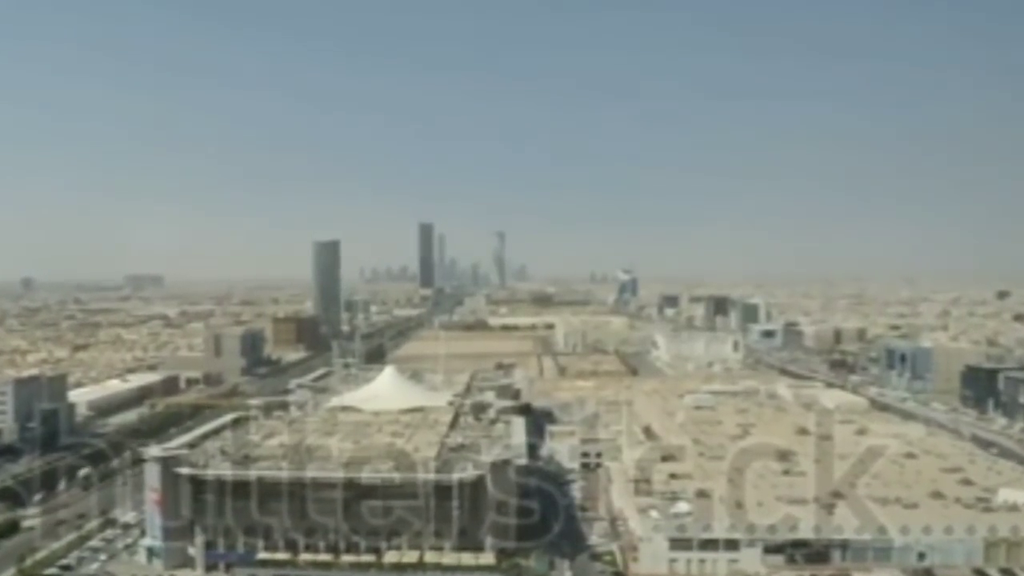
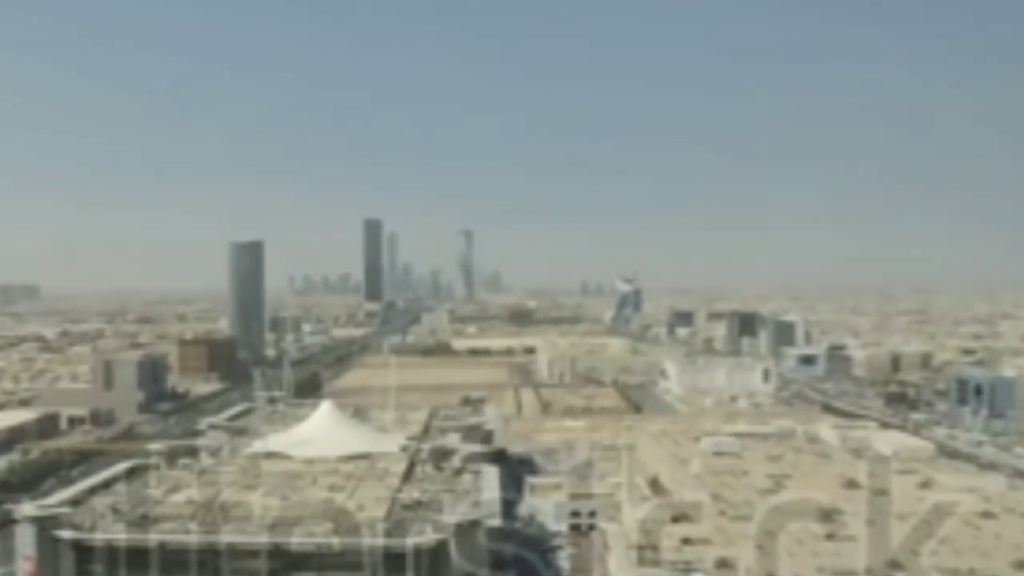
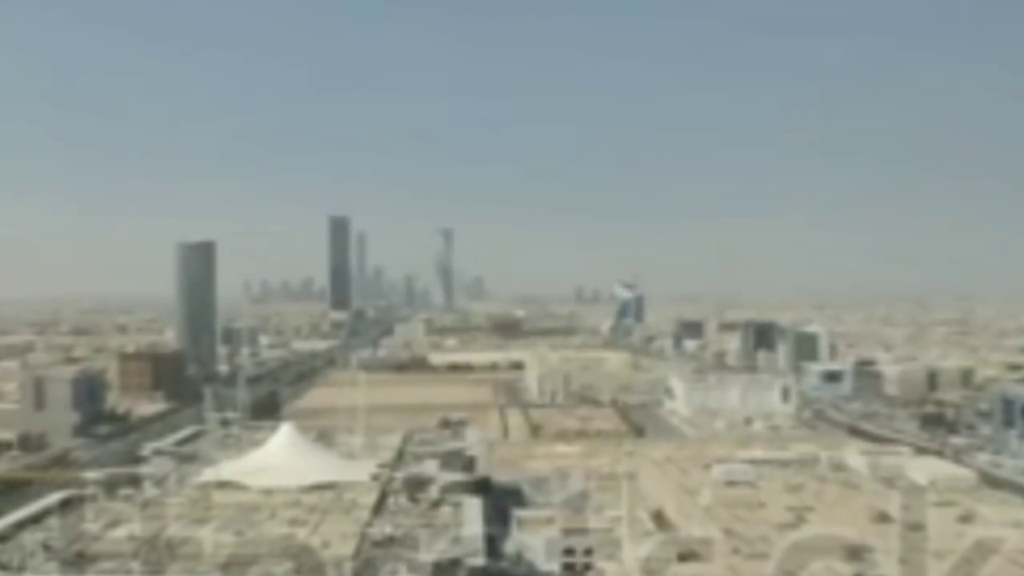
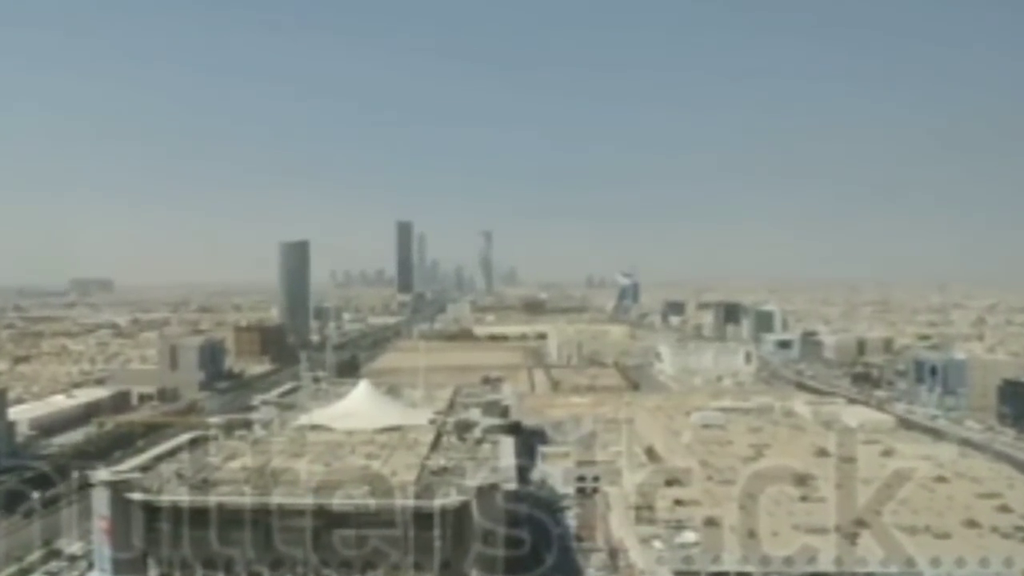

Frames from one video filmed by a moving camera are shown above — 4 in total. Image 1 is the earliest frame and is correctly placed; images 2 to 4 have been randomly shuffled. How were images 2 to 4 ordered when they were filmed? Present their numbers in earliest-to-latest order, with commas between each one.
4, 2, 3
